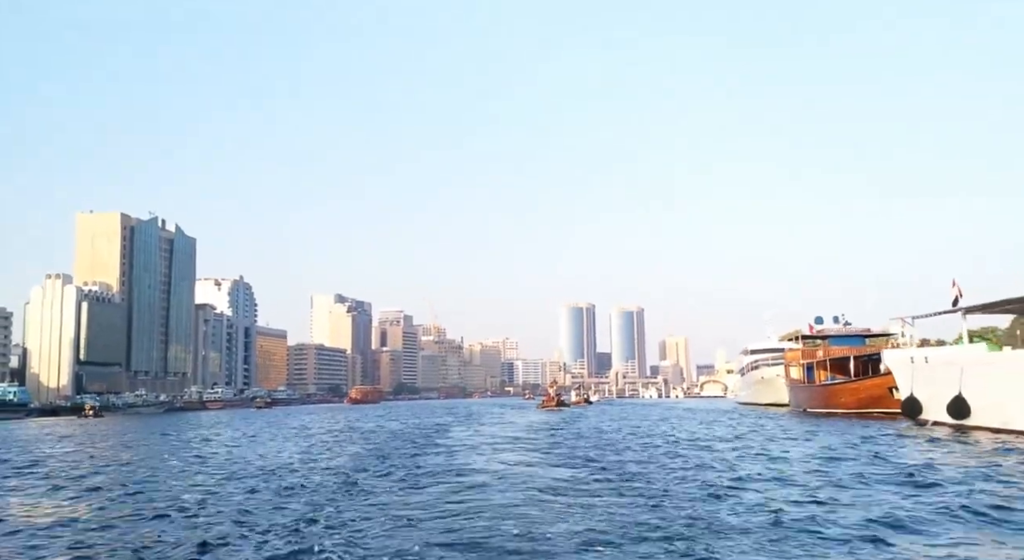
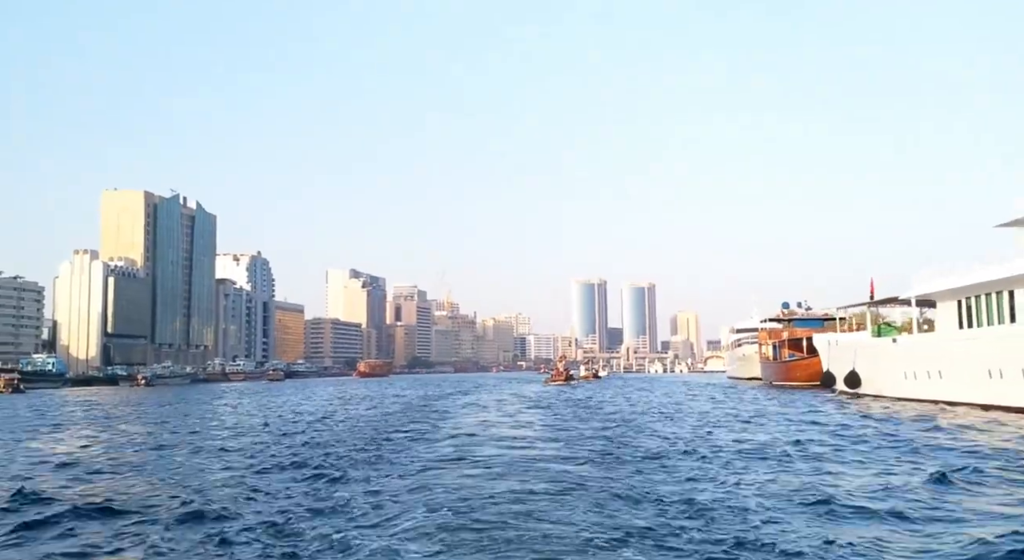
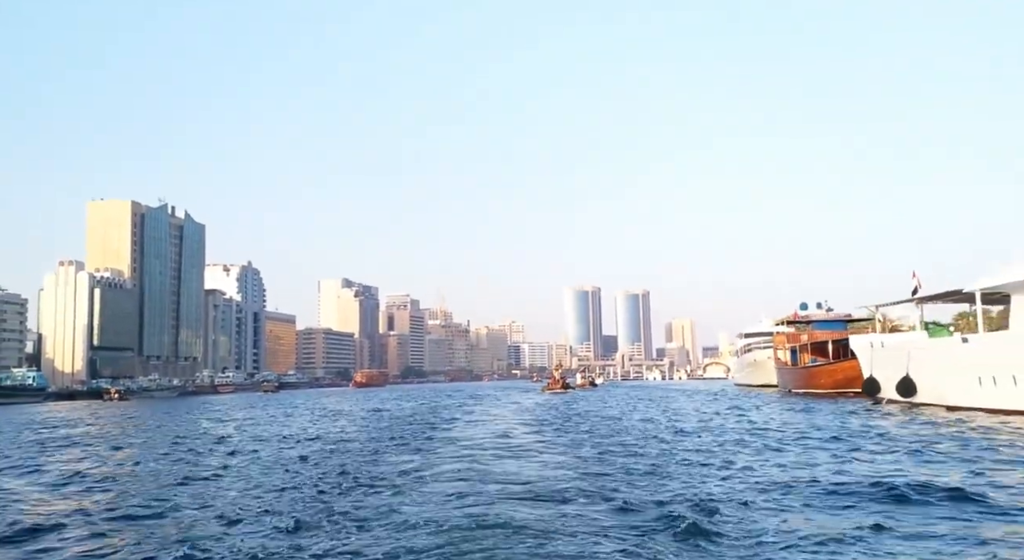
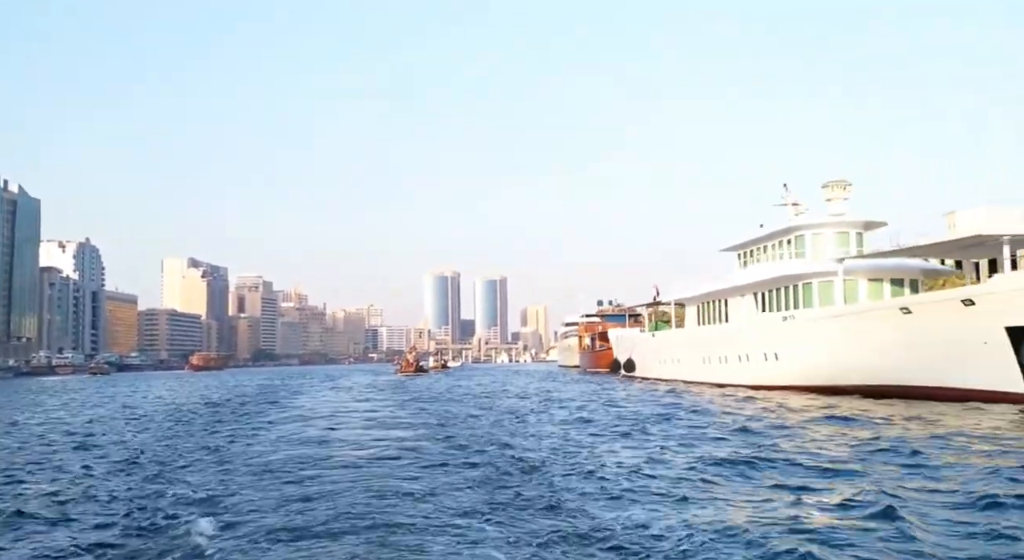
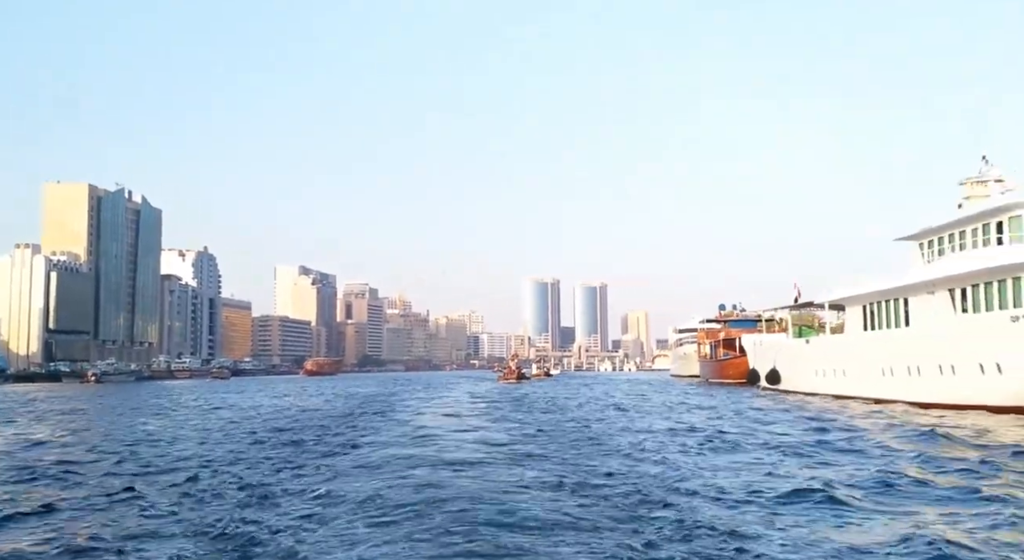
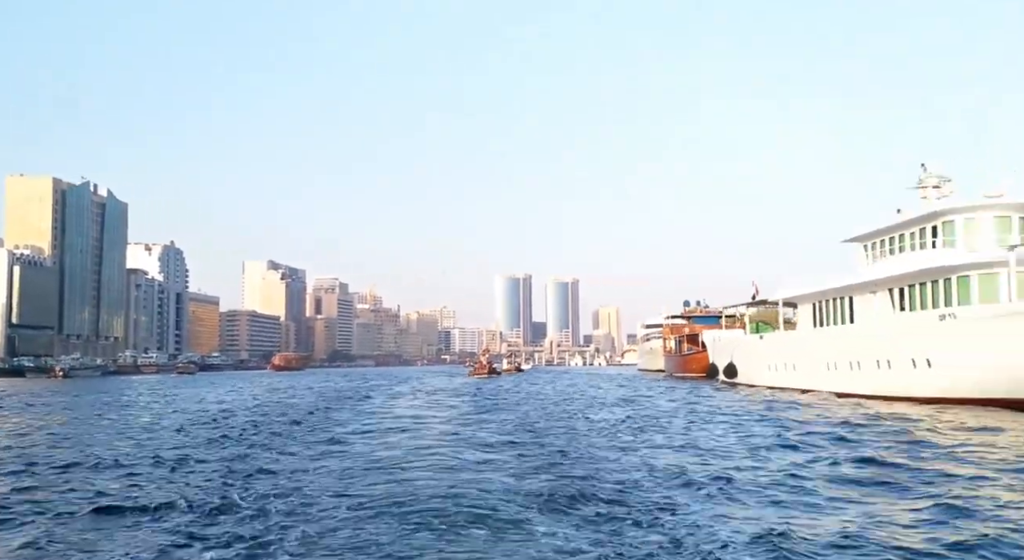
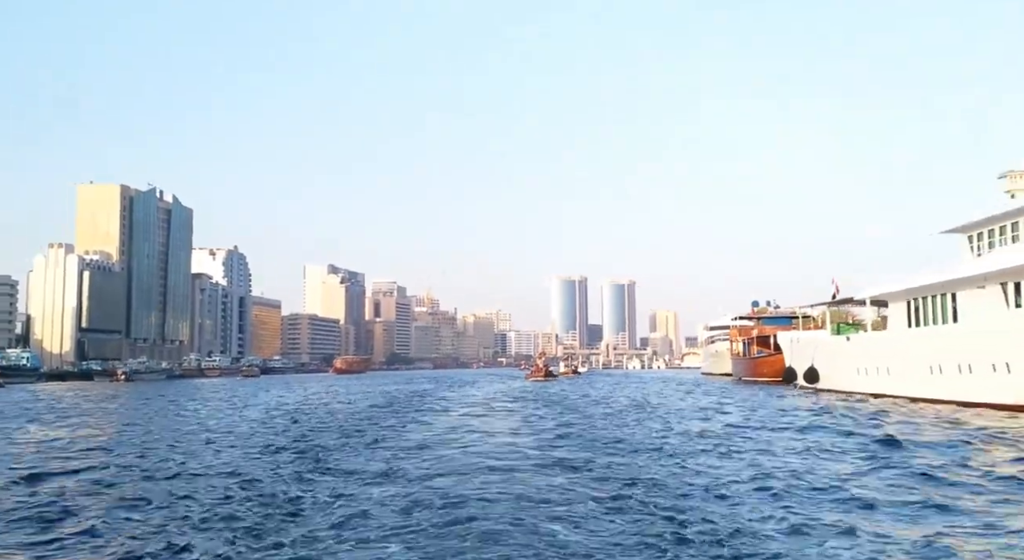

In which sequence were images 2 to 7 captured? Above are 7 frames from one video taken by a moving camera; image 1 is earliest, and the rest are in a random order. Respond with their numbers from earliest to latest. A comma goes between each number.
3, 2, 7, 5, 6, 4
